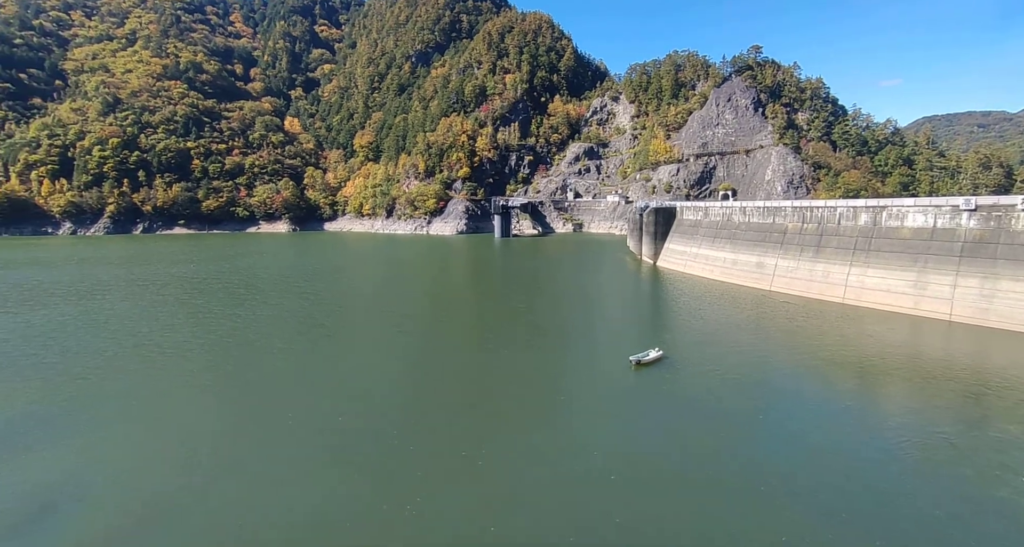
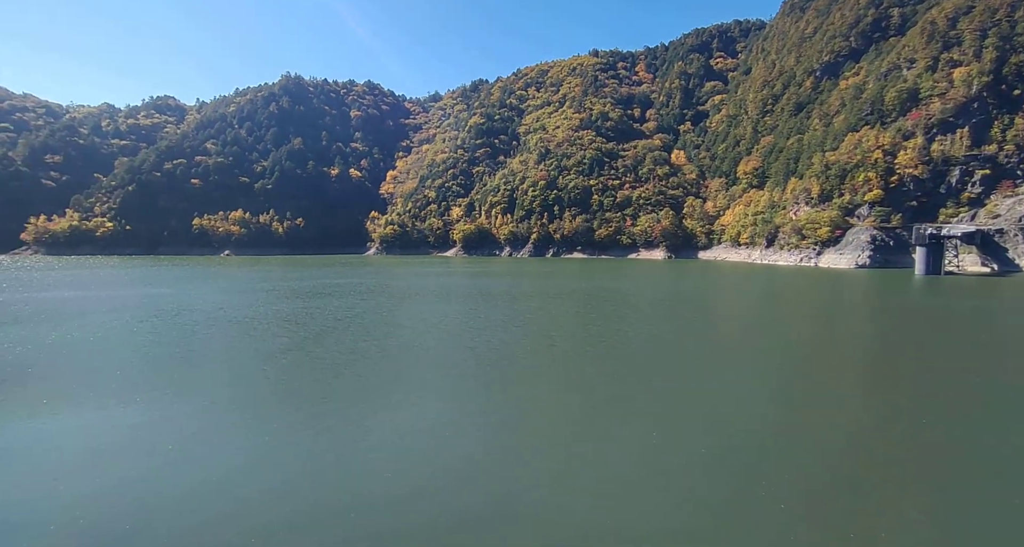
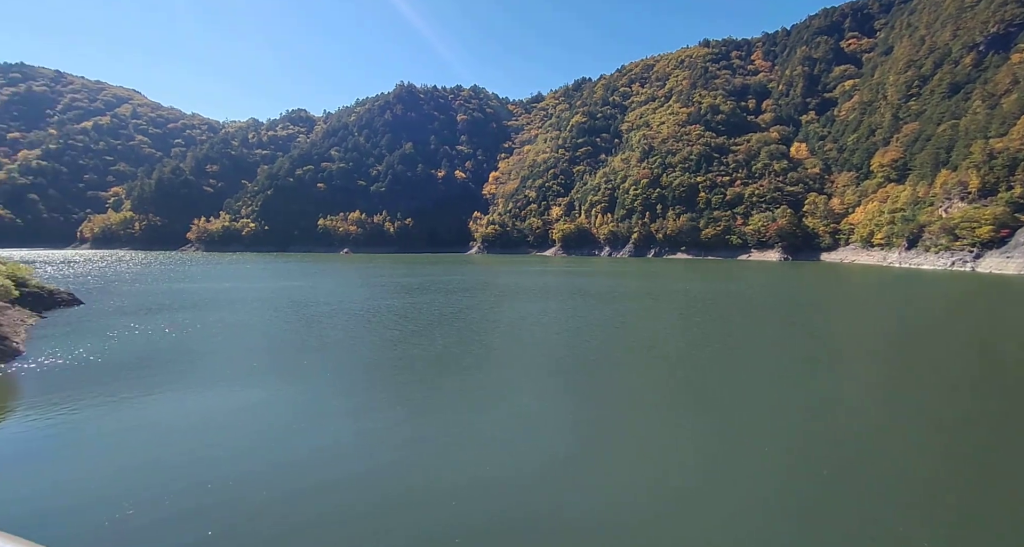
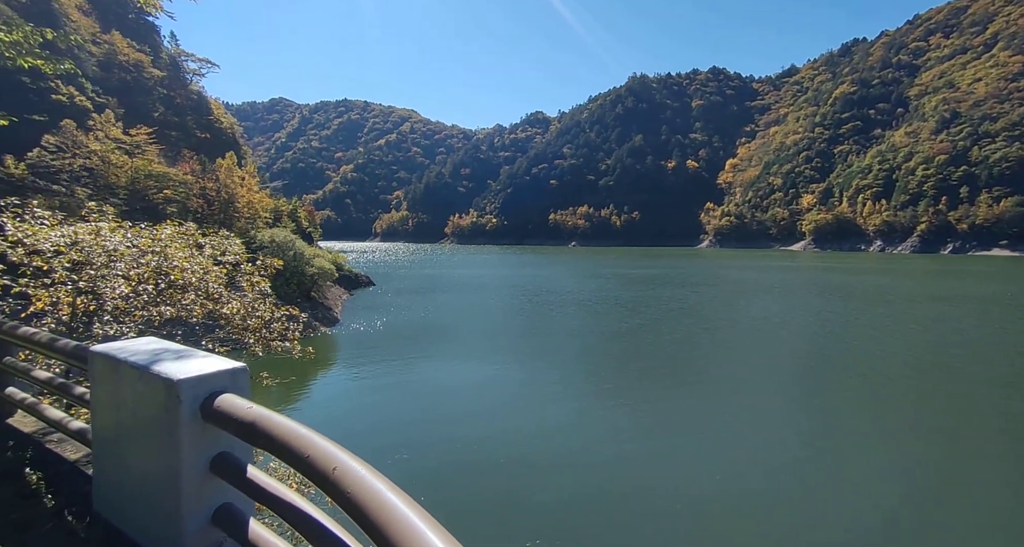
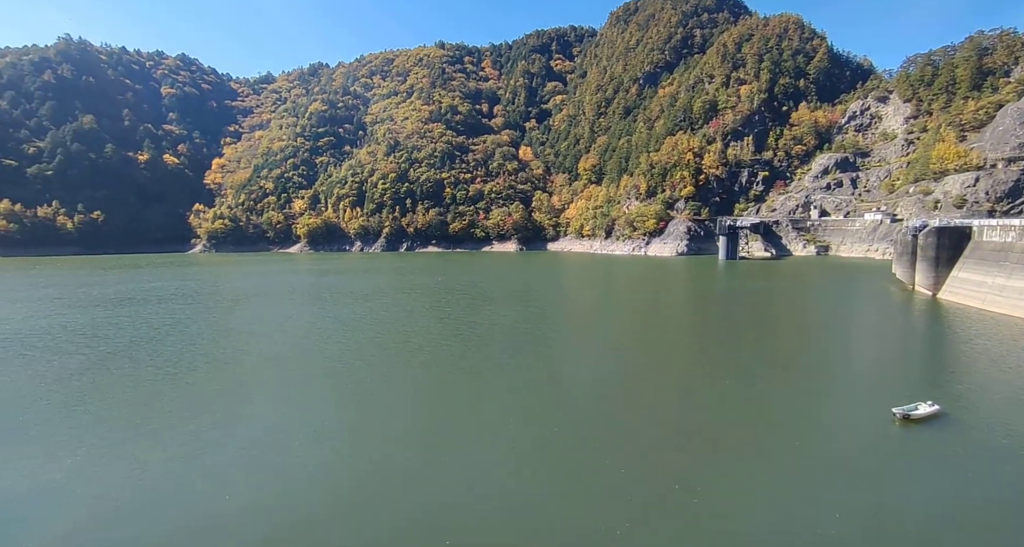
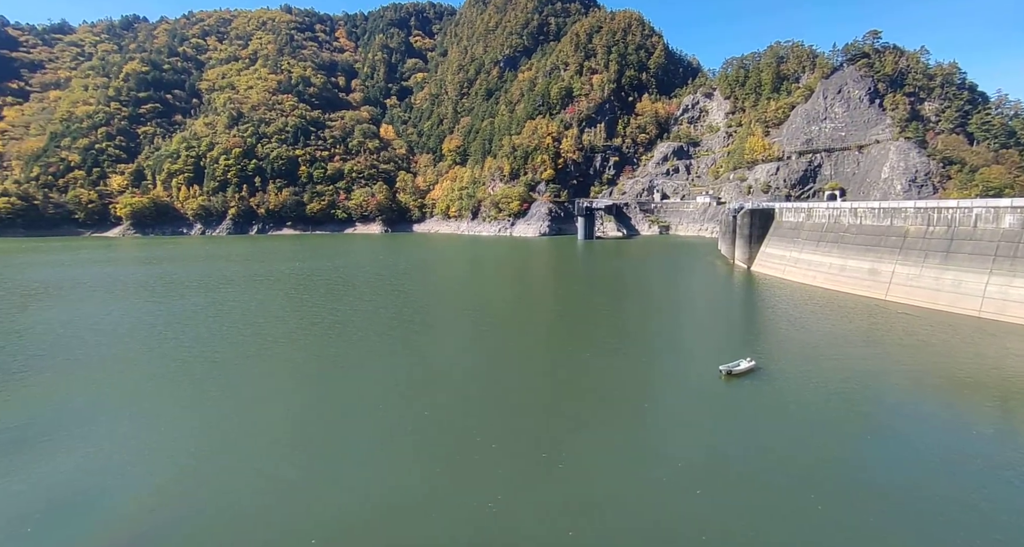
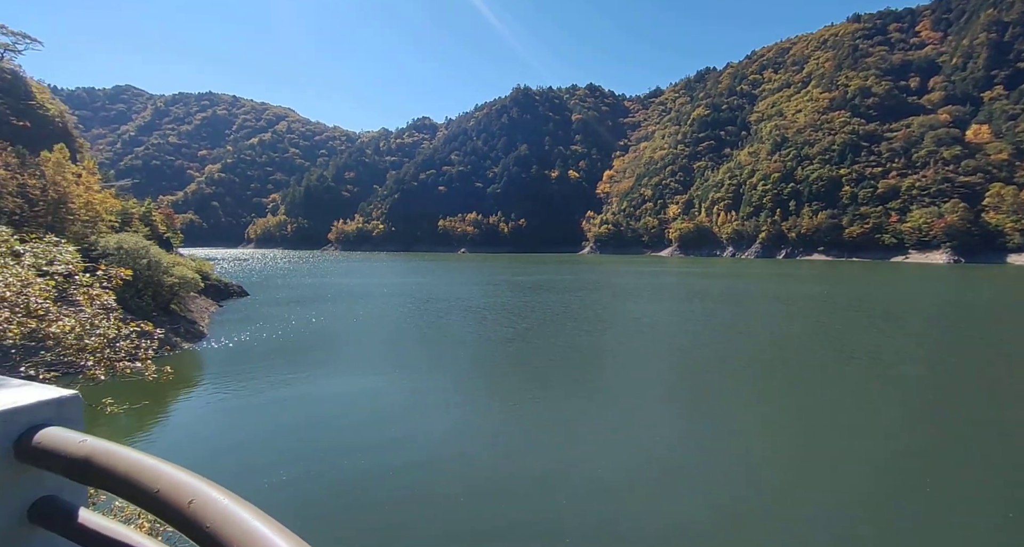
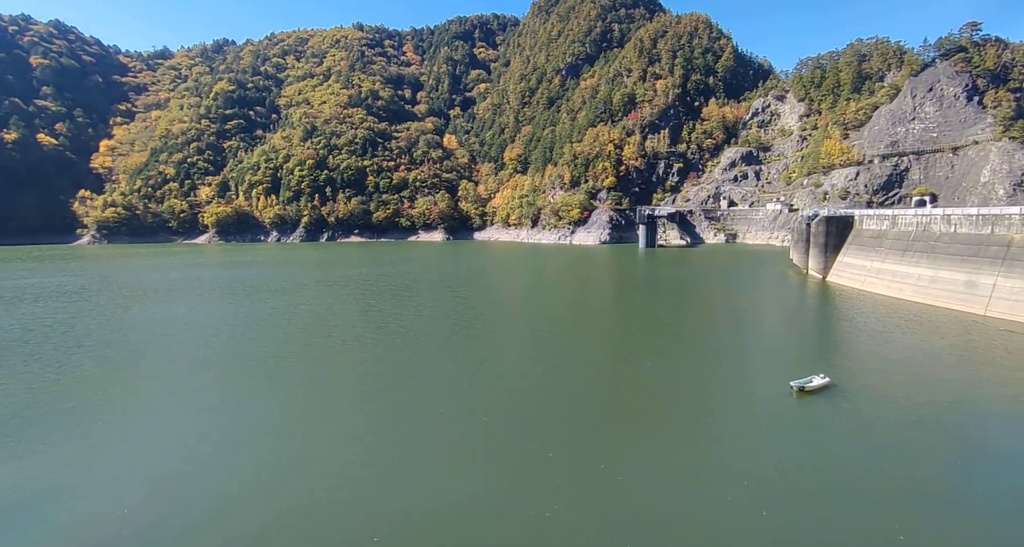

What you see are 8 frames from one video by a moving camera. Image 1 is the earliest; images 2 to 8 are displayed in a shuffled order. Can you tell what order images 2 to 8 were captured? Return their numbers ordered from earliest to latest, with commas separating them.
6, 8, 5, 2, 3, 7, 4
